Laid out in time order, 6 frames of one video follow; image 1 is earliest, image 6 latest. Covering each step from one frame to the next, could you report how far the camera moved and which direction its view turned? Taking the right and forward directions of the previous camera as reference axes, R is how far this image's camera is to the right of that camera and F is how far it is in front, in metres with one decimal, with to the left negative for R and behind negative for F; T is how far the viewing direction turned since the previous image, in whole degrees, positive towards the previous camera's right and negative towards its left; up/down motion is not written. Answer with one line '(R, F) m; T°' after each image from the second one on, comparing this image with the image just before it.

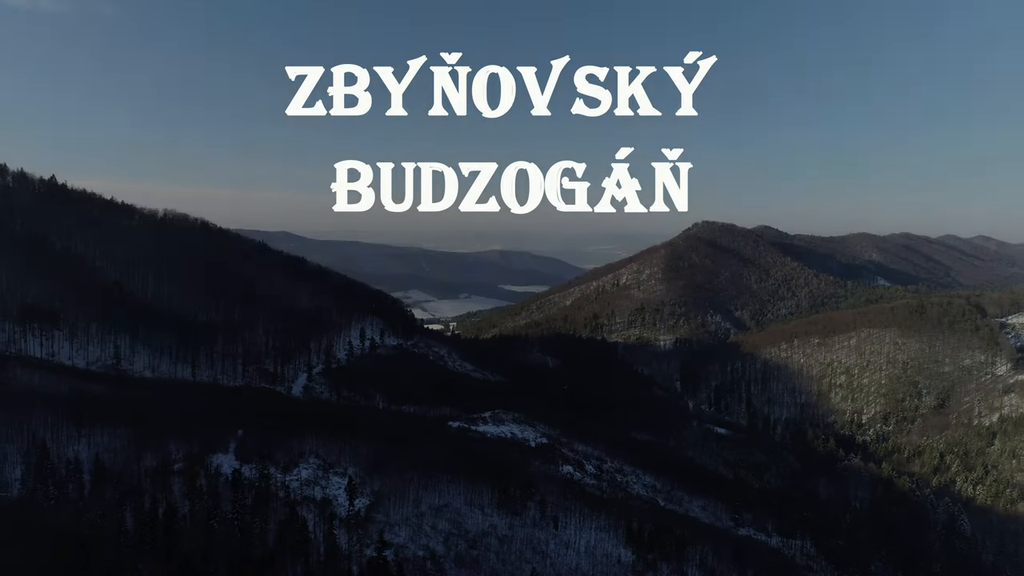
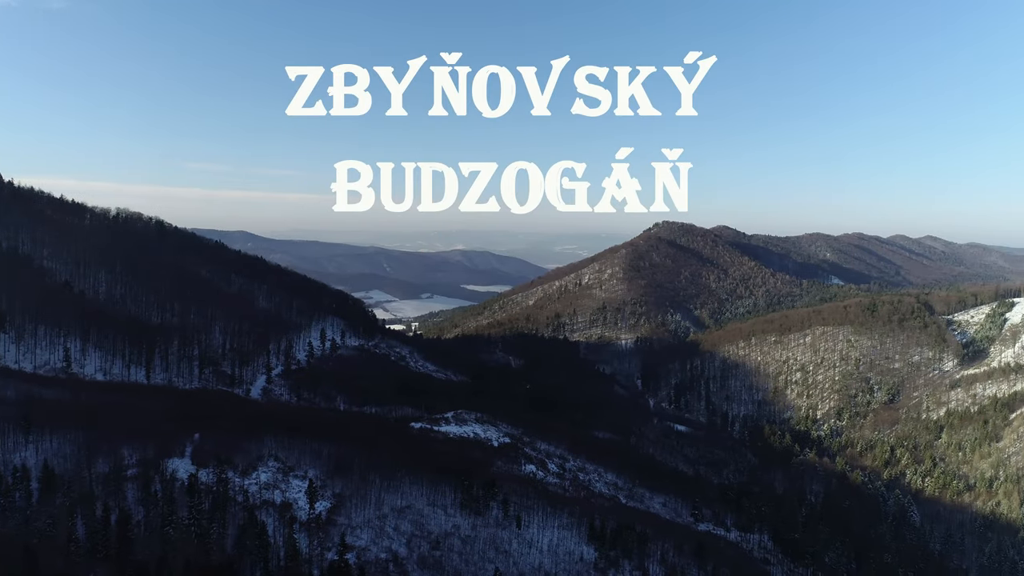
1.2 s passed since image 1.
(+1.2, +0.1) m; +2°
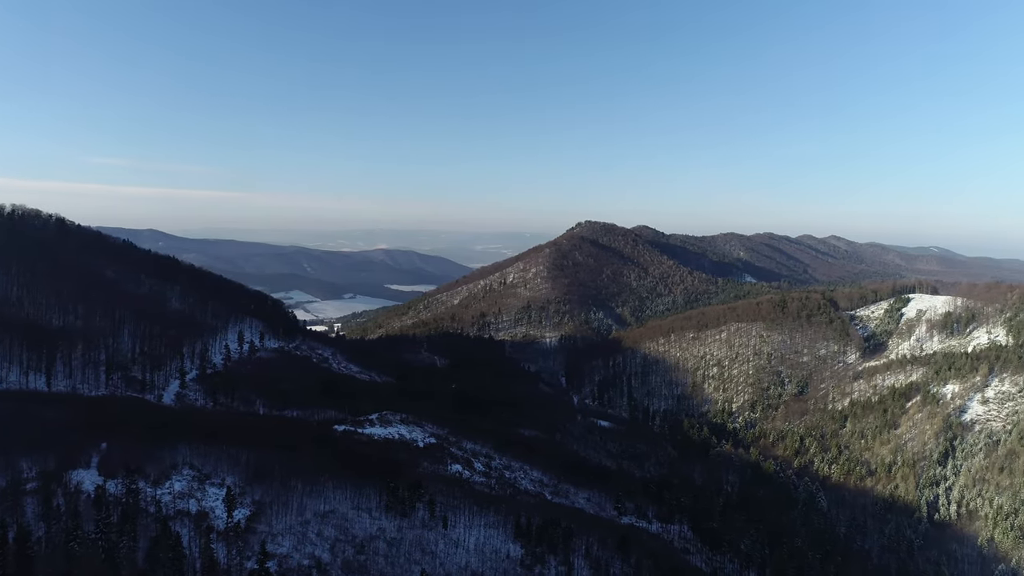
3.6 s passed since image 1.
(+2.5, 0.0) m; +5°
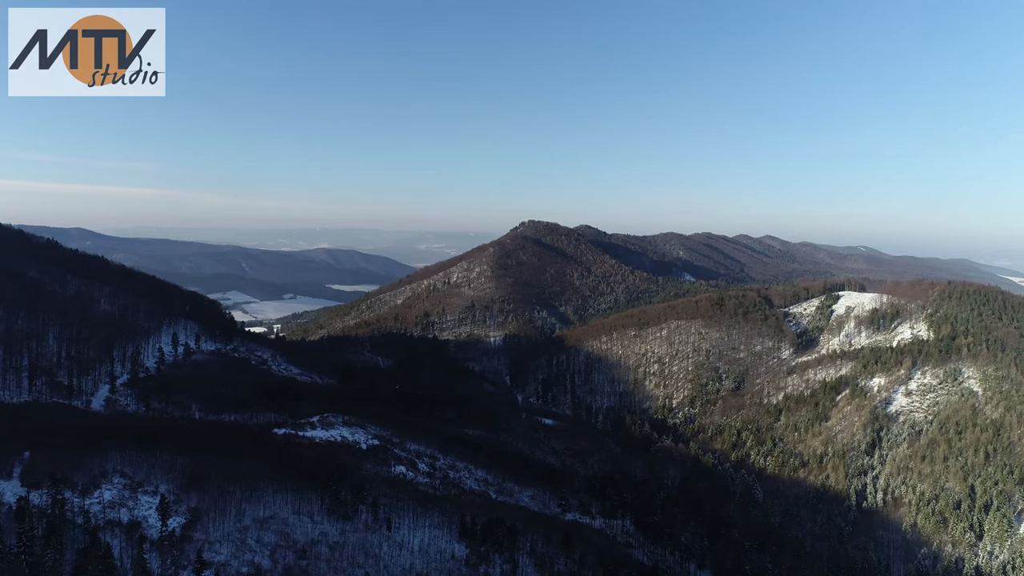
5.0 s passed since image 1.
(+1.8, -0.1) m; +4°
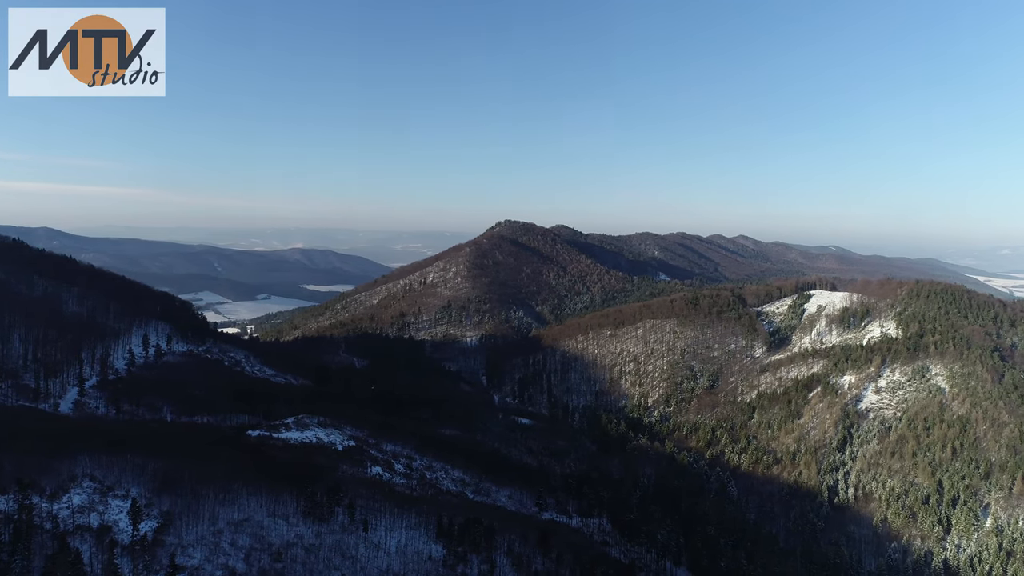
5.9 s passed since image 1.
(+0.8, -0.1) m; +2°
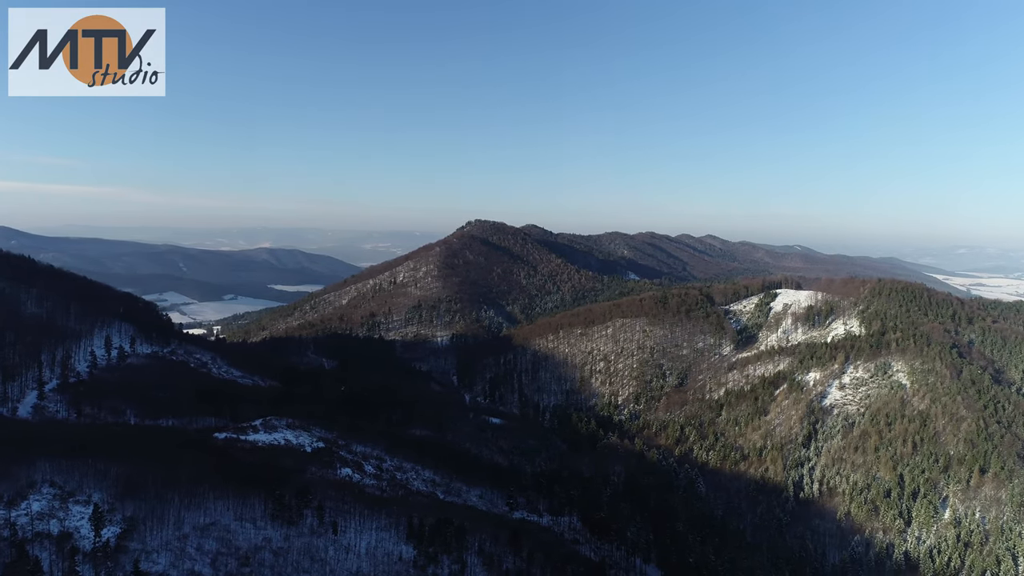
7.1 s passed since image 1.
(+1.0, -0.1) m; +2°
